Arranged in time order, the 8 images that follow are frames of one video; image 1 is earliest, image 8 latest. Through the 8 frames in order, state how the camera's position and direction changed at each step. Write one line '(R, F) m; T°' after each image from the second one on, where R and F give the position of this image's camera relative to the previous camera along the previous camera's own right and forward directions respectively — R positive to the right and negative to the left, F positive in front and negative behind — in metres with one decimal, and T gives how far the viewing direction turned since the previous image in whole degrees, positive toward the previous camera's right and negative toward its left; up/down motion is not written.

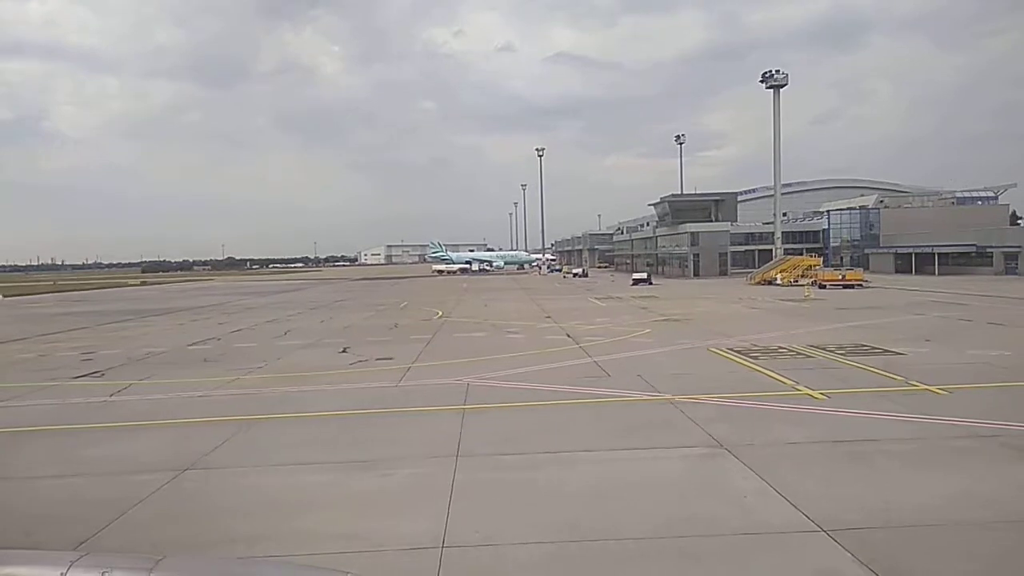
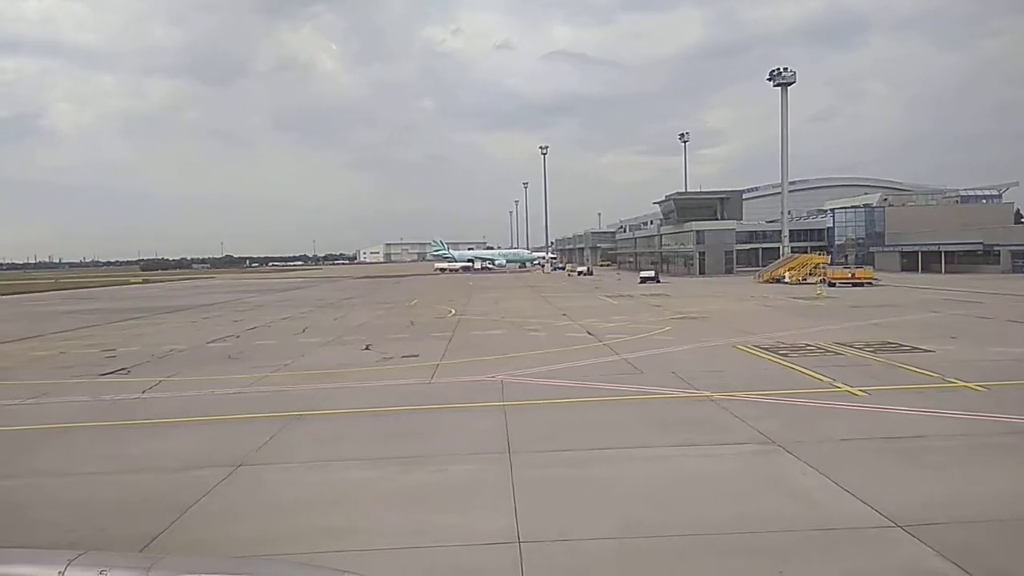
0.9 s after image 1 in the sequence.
(-0.8, 0.0) m; 0°
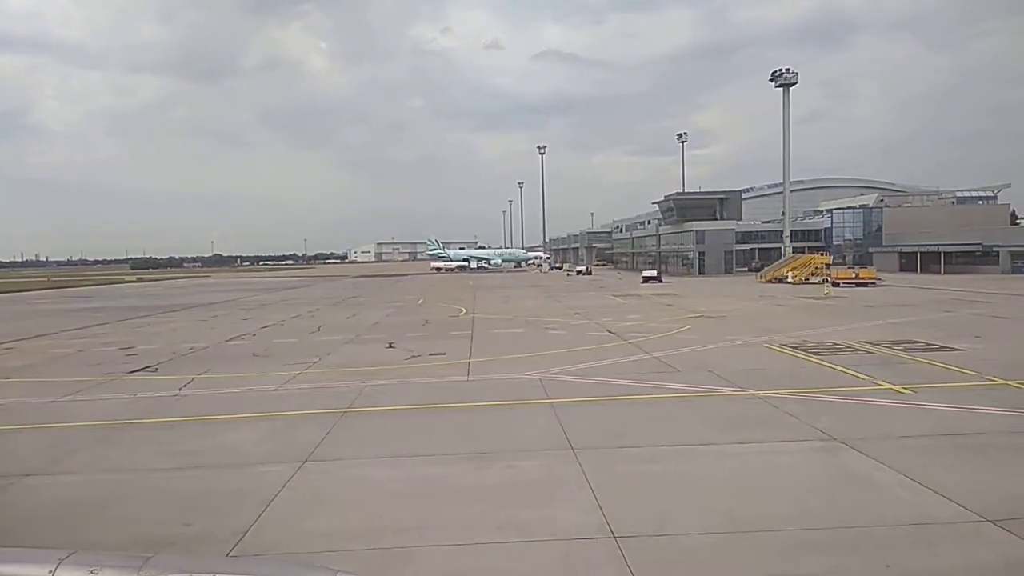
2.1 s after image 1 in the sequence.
(-1.0, 0.0) m; +1°
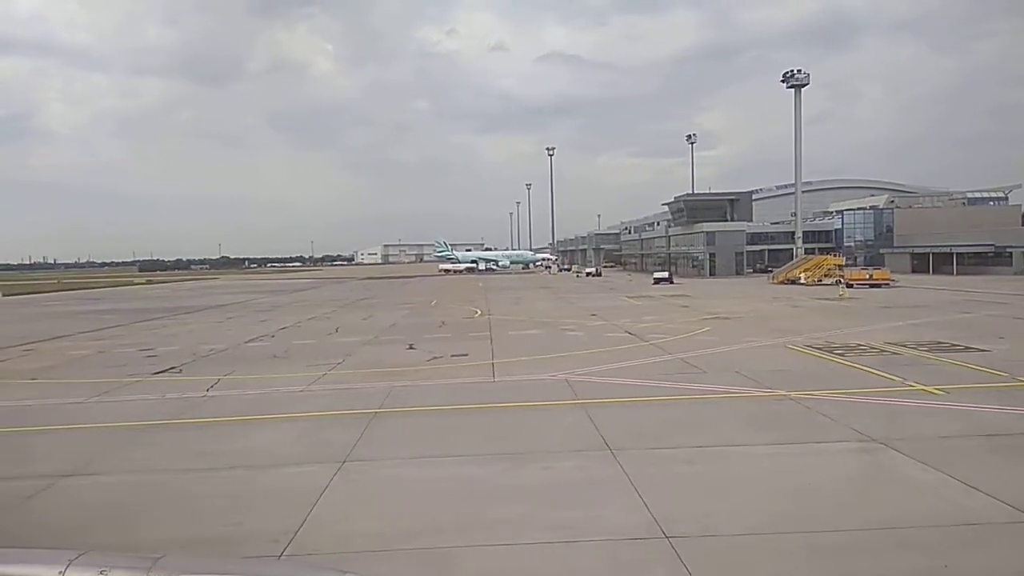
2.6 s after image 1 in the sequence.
(-0.5, 0.0) m; -1°
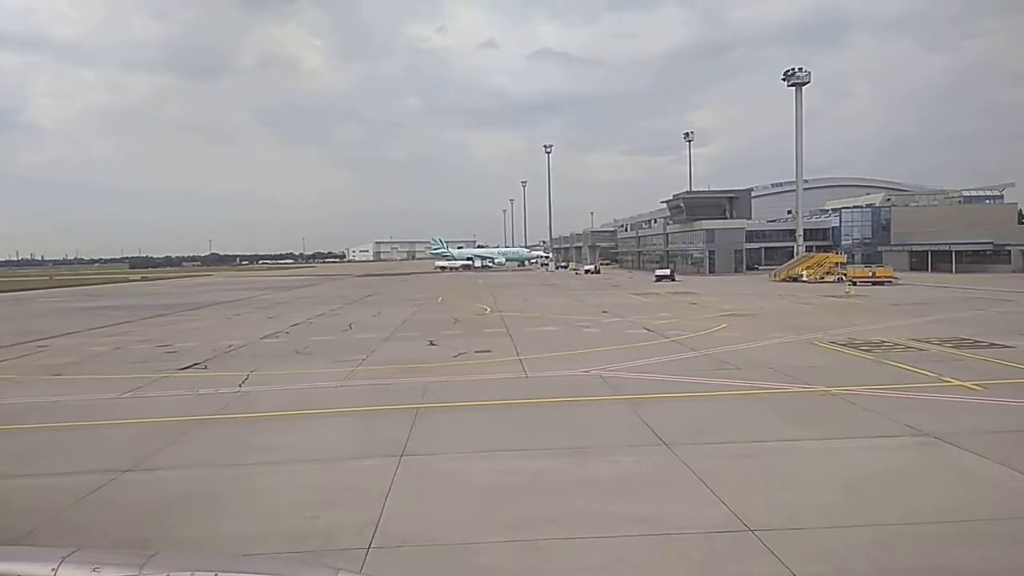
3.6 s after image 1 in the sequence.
(-0.9, 0.0) m; +1°
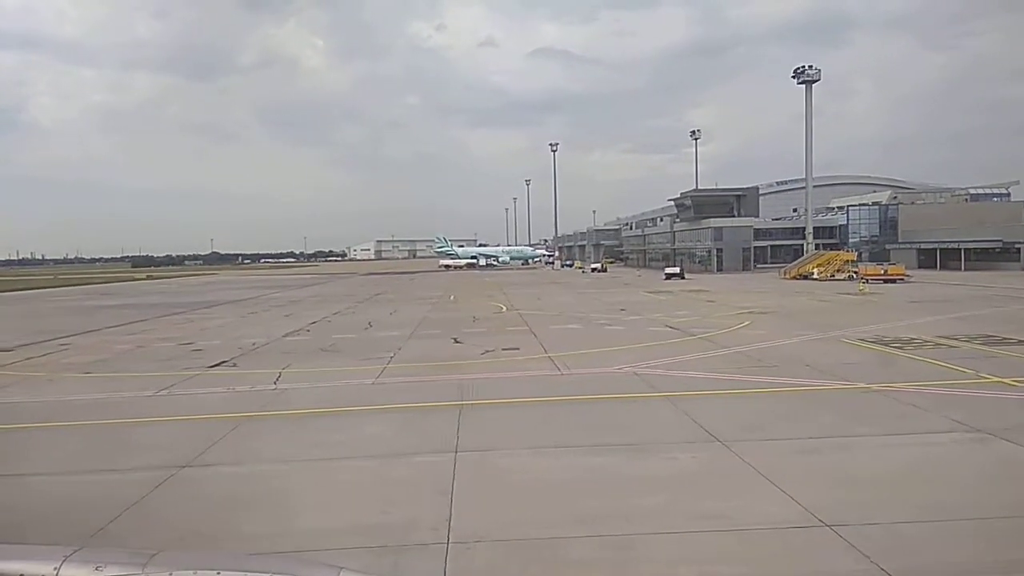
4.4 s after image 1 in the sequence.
(-0.8, 0.0) m; 0°
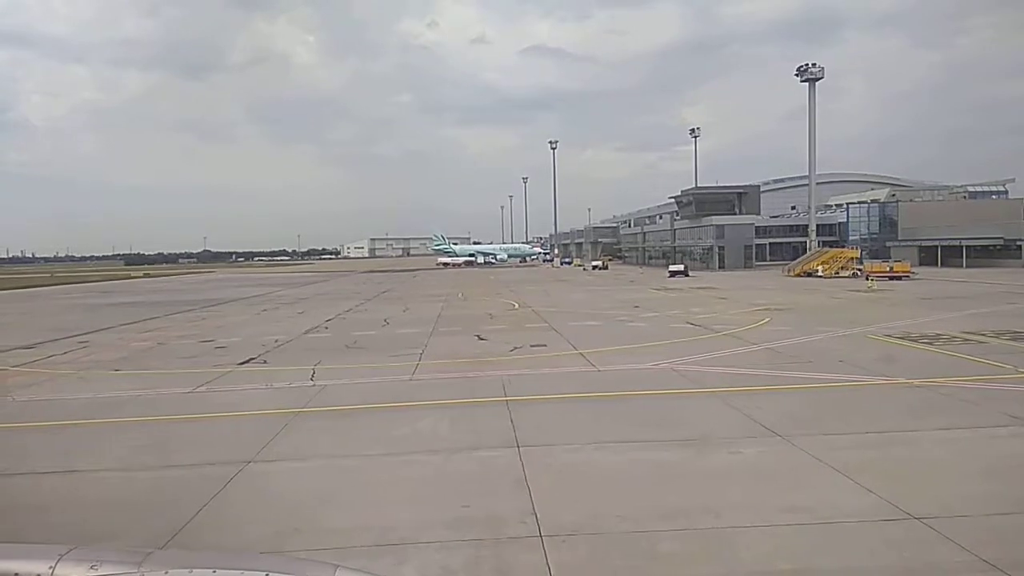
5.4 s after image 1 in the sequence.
(-1.0, 0.0) m; 0°
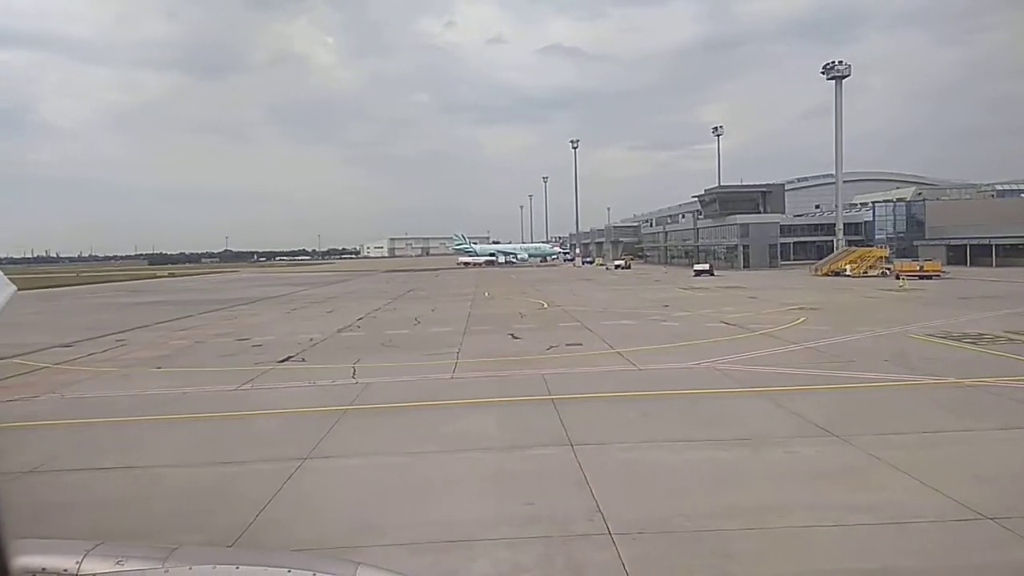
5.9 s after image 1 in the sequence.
(-0.5, -0.1) m; -1°
